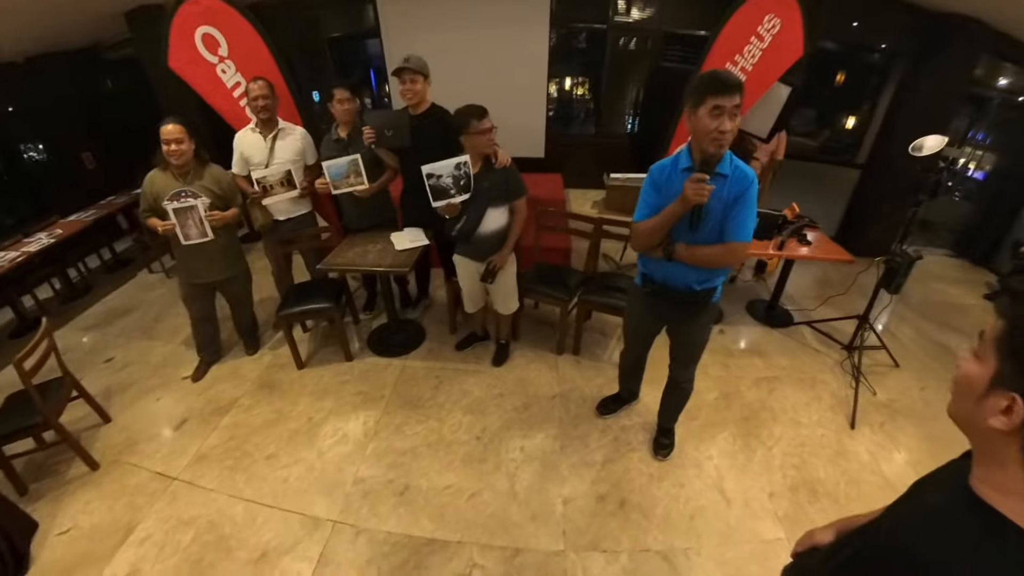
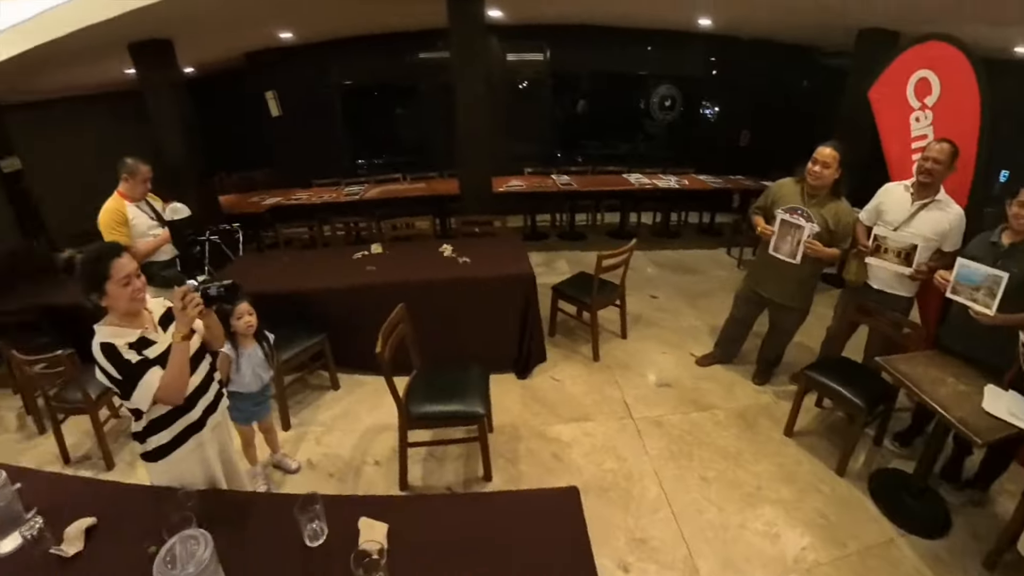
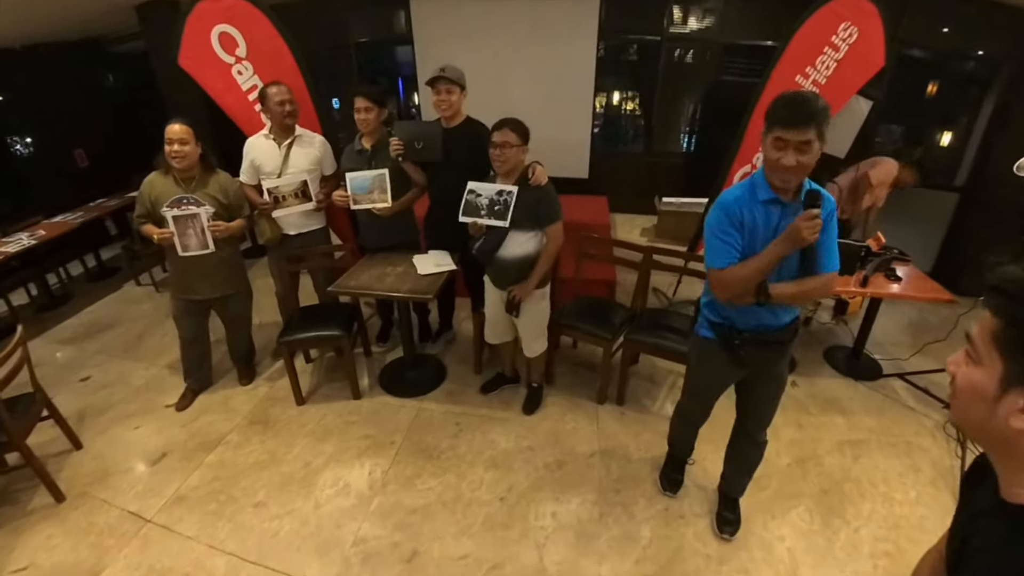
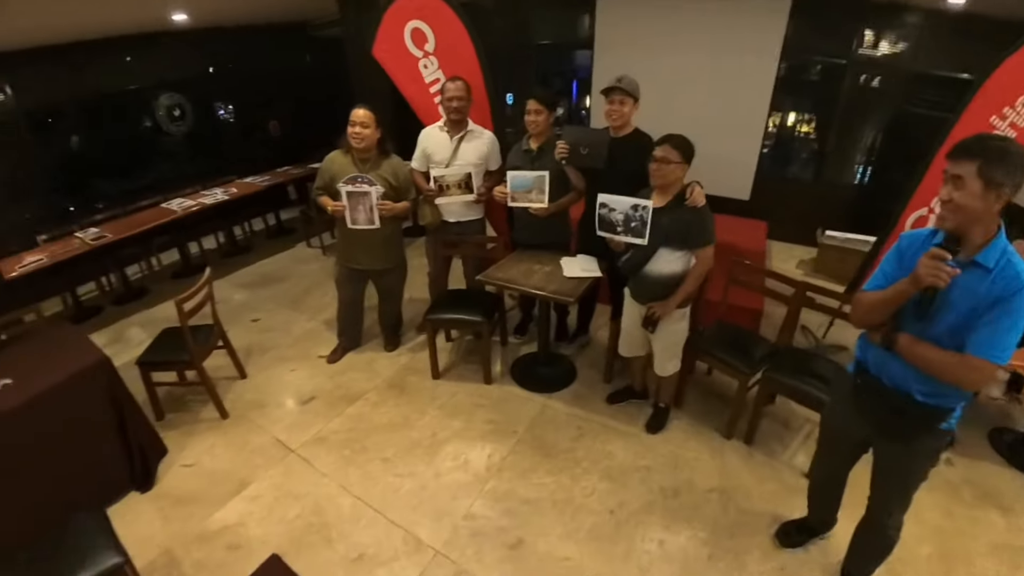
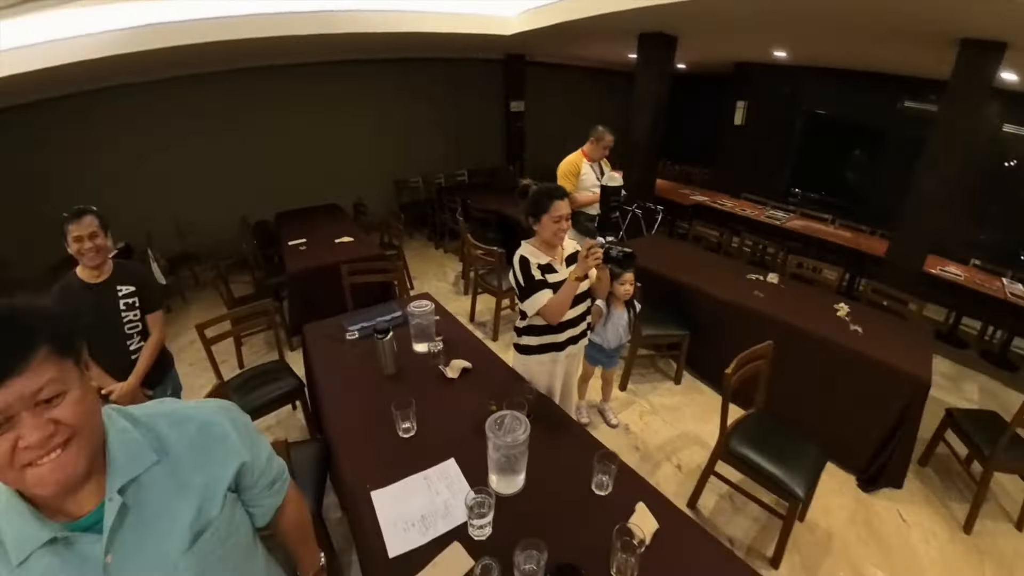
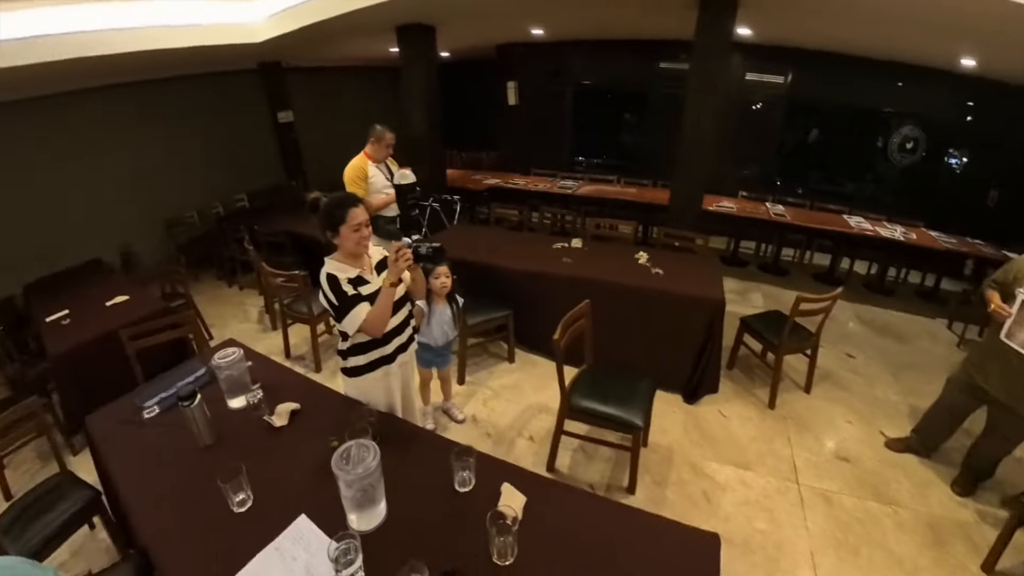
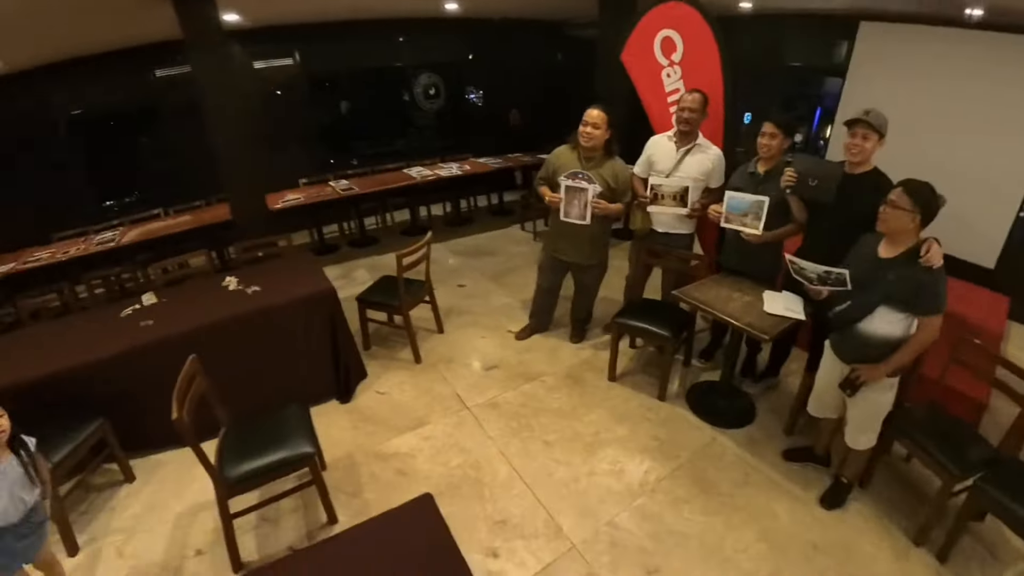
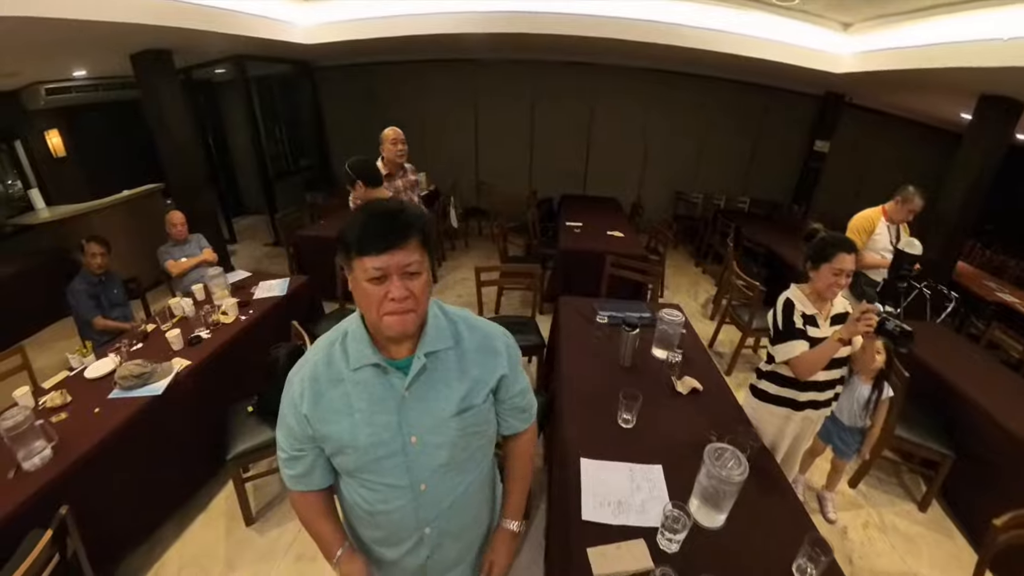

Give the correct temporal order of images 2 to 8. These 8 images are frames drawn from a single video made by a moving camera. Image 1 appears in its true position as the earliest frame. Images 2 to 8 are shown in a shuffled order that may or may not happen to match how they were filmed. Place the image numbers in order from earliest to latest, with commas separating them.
3, 4, 7, 2, 6, 5, 8
